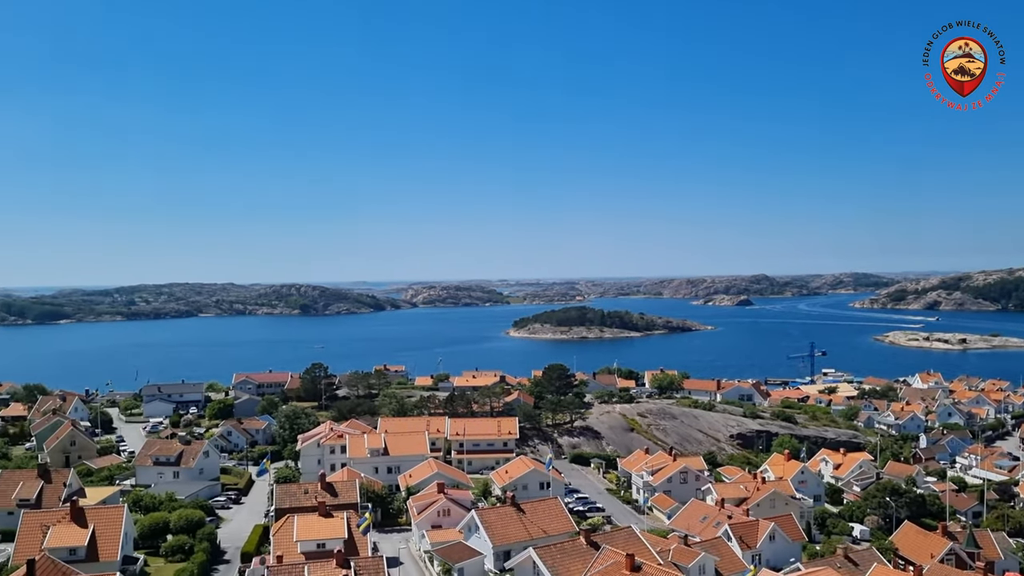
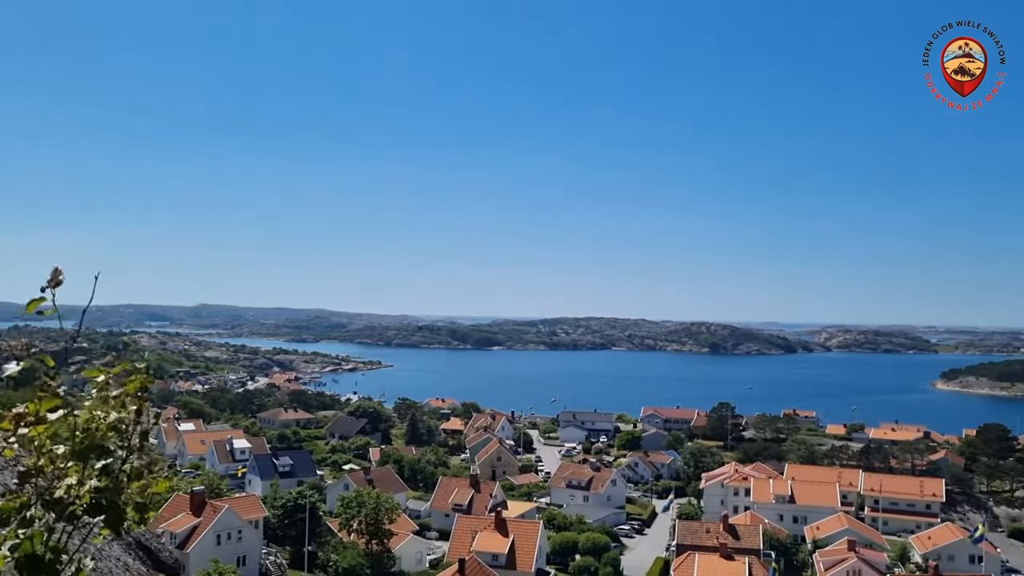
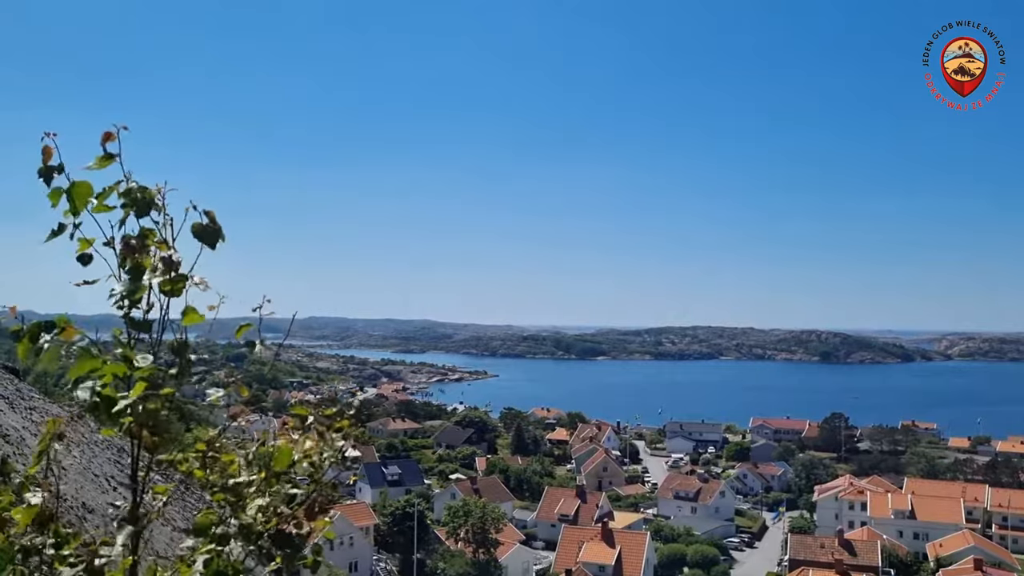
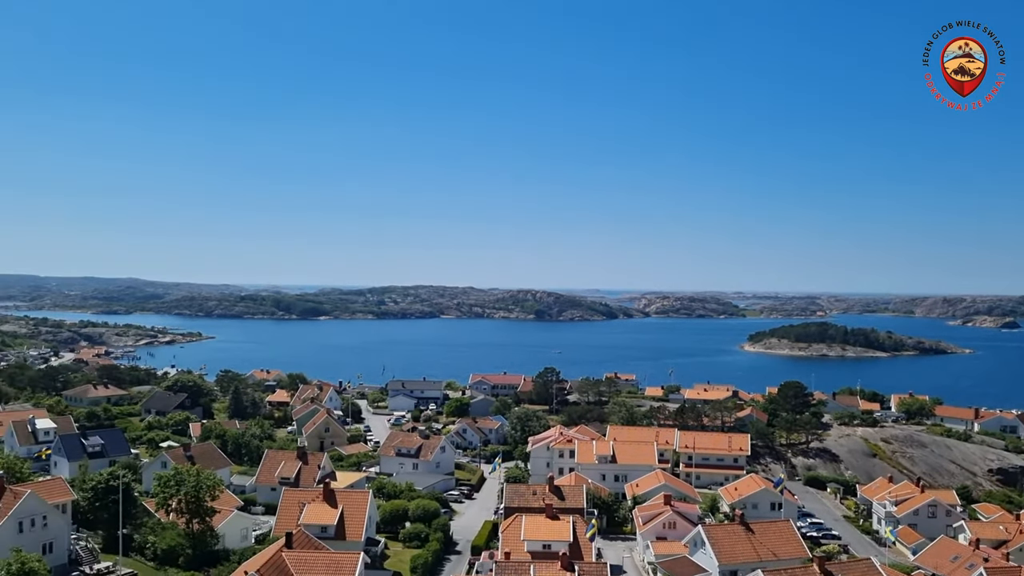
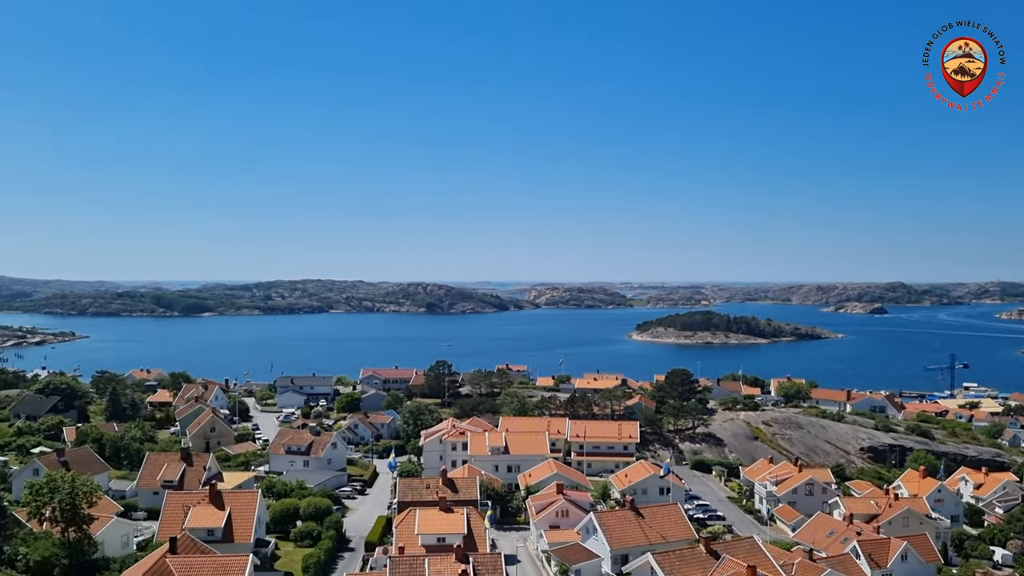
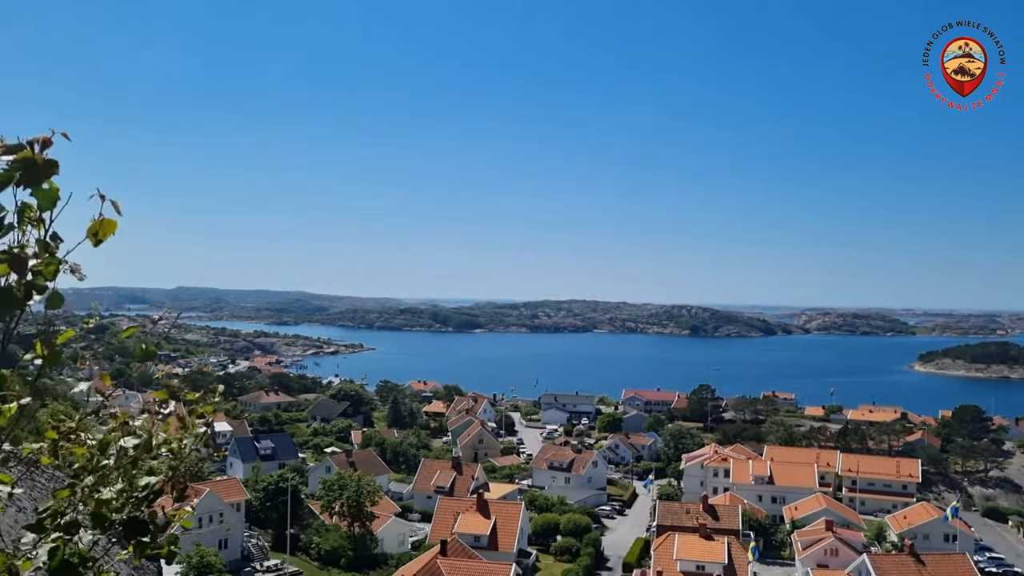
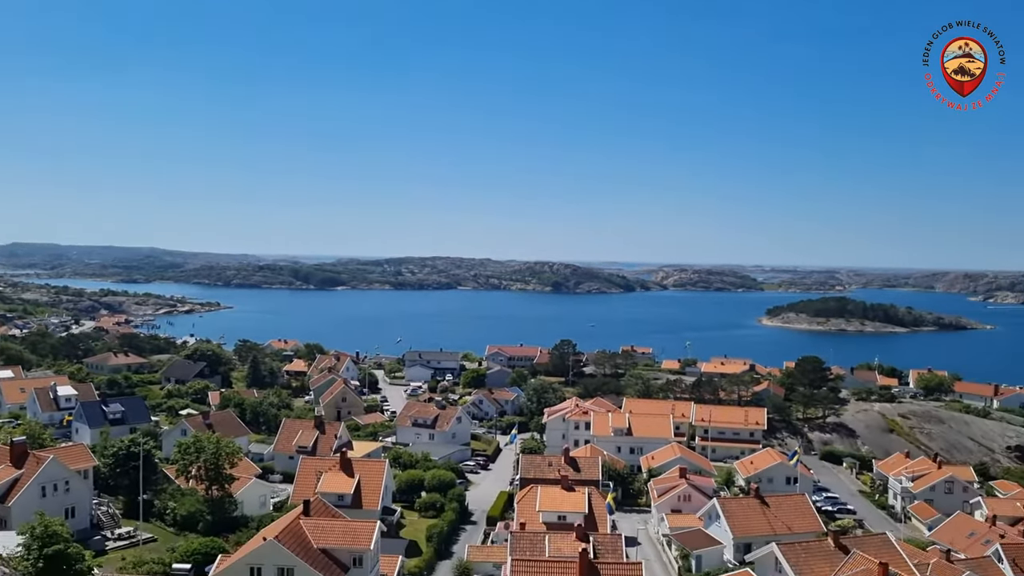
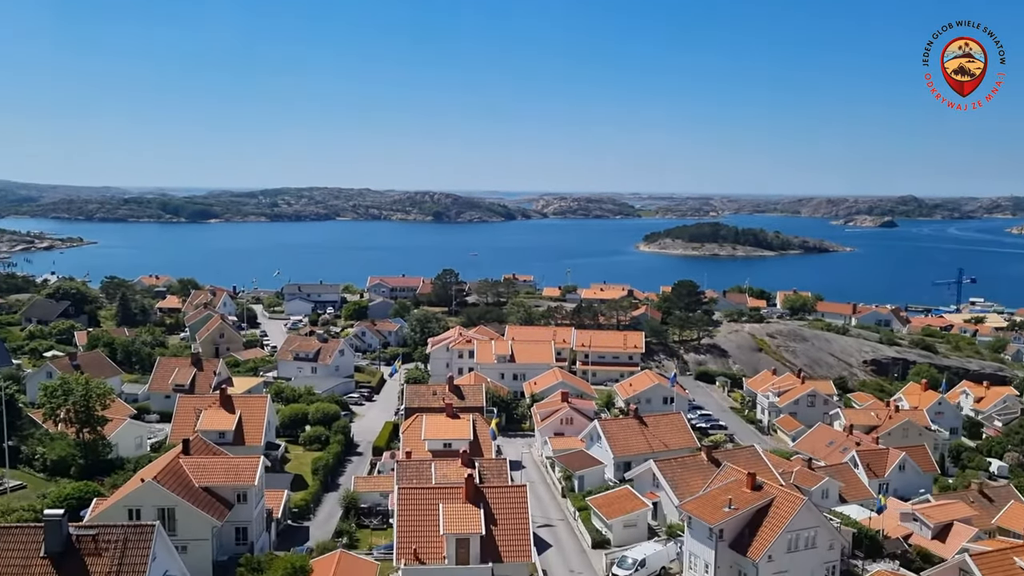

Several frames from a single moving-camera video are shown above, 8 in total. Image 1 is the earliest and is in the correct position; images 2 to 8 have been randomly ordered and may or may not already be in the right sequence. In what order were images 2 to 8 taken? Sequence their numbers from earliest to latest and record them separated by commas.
5, 4, 6, 3, 2, 7, 8
